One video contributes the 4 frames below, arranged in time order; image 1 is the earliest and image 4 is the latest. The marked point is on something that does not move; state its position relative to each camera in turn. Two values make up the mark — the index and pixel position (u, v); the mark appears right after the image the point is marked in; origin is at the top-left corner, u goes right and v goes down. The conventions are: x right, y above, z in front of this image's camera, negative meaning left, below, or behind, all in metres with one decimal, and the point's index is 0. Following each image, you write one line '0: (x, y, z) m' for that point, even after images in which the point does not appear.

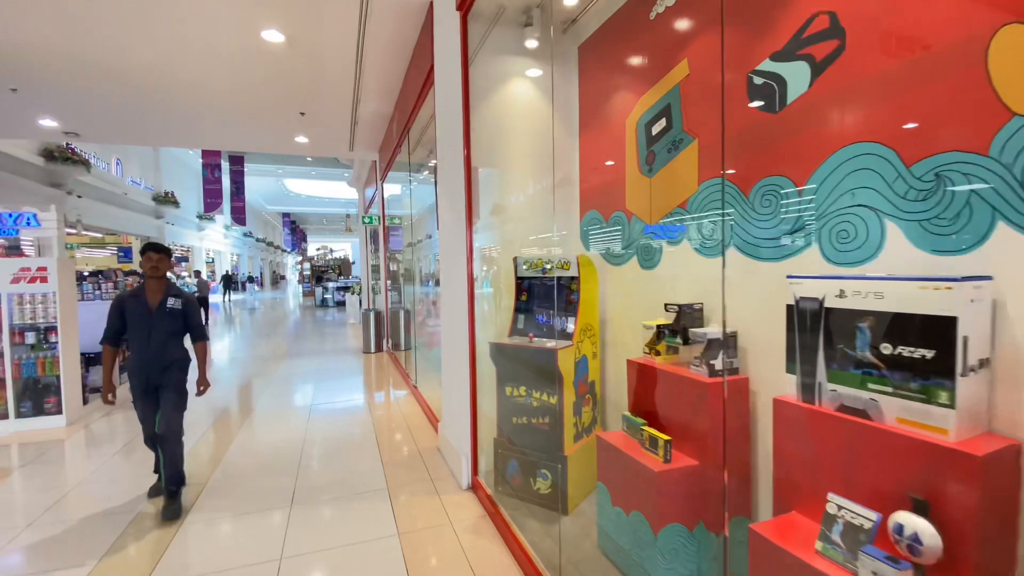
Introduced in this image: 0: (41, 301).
0: (-3.7, -0.1, +3.8) m
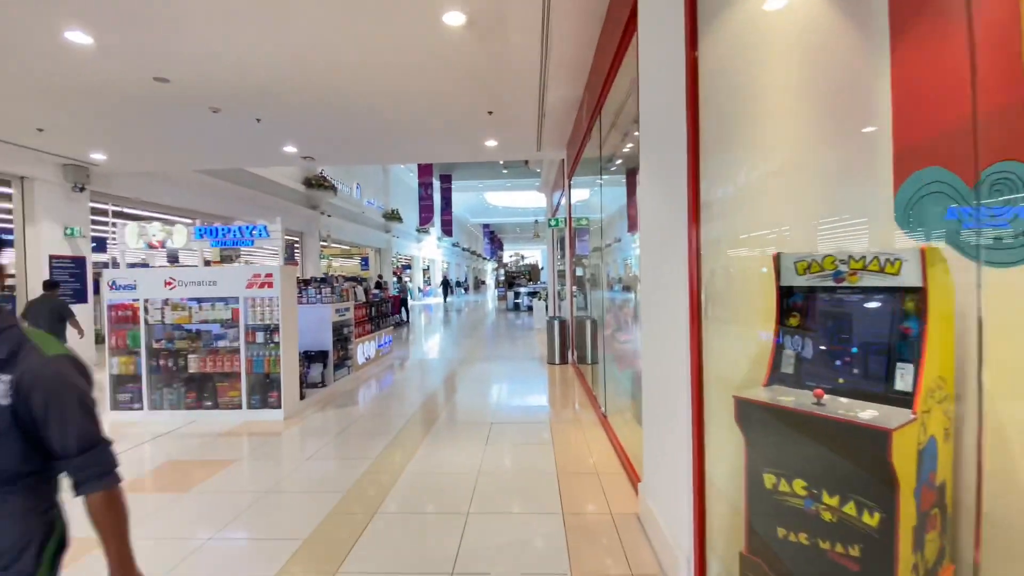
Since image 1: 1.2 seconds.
0: (-2.1, -0.1, +4.1) m
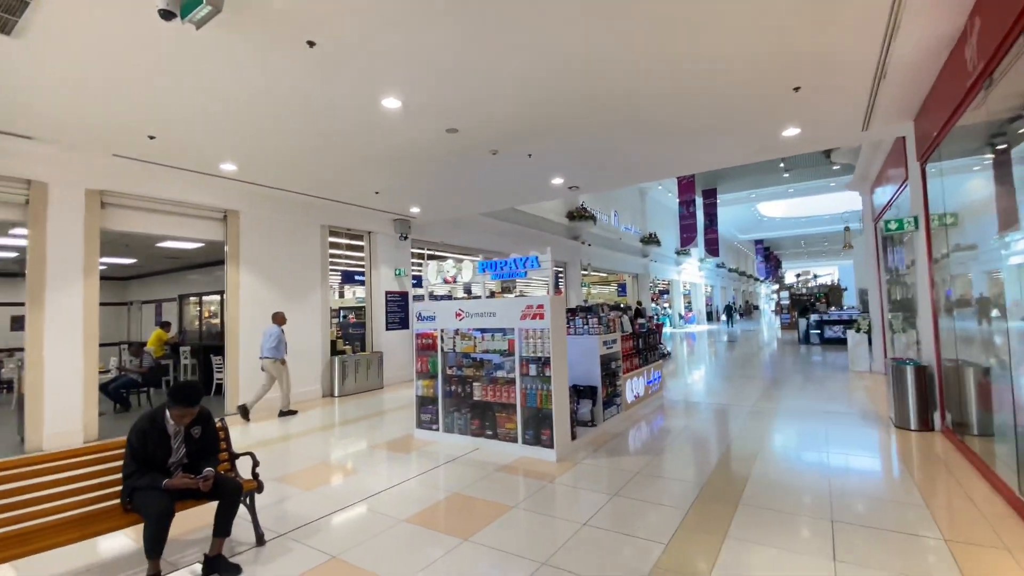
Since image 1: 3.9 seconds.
0: (+0.3, -0.4, +3.9) m
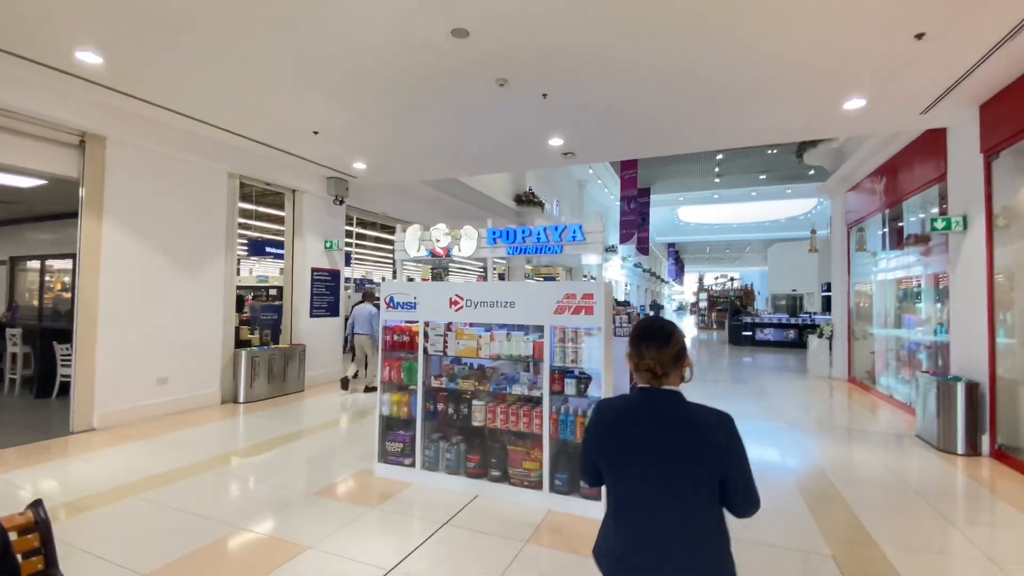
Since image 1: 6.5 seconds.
0: (+0.4, -0.3, +2.8) m
